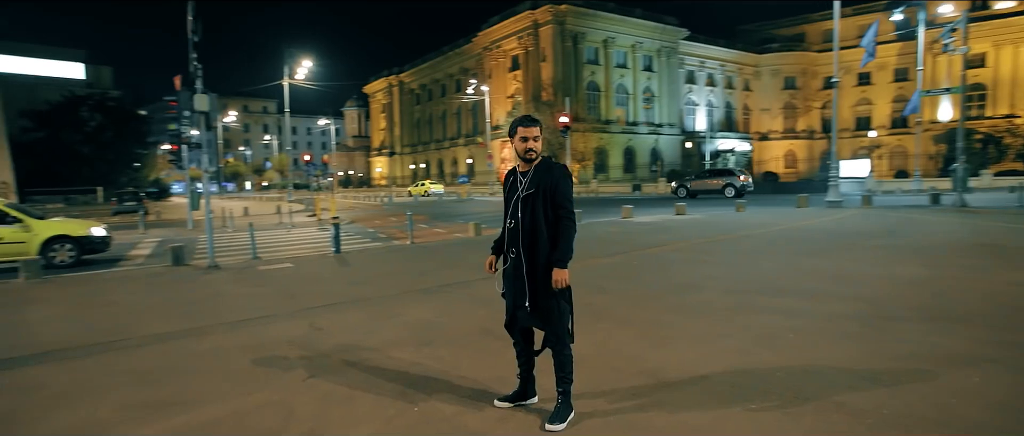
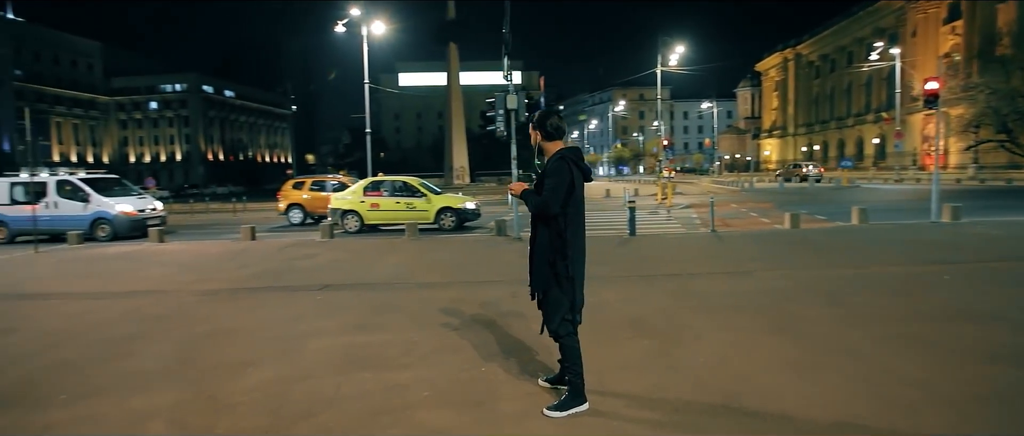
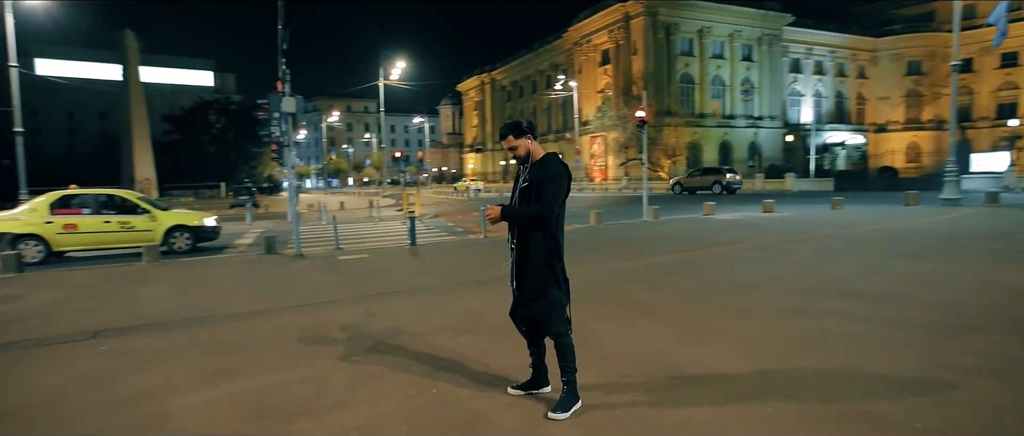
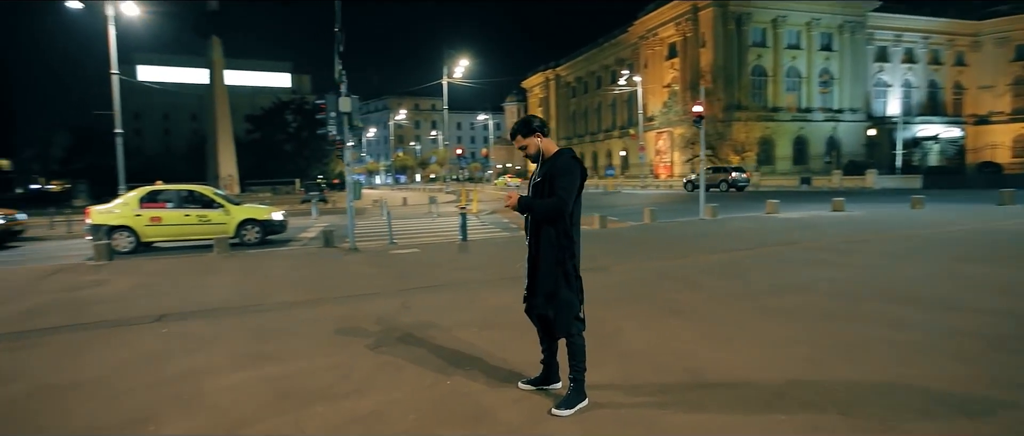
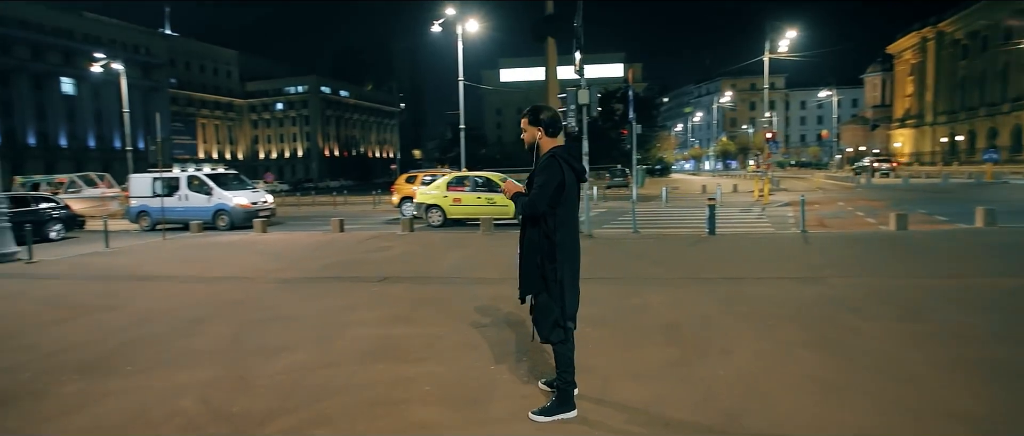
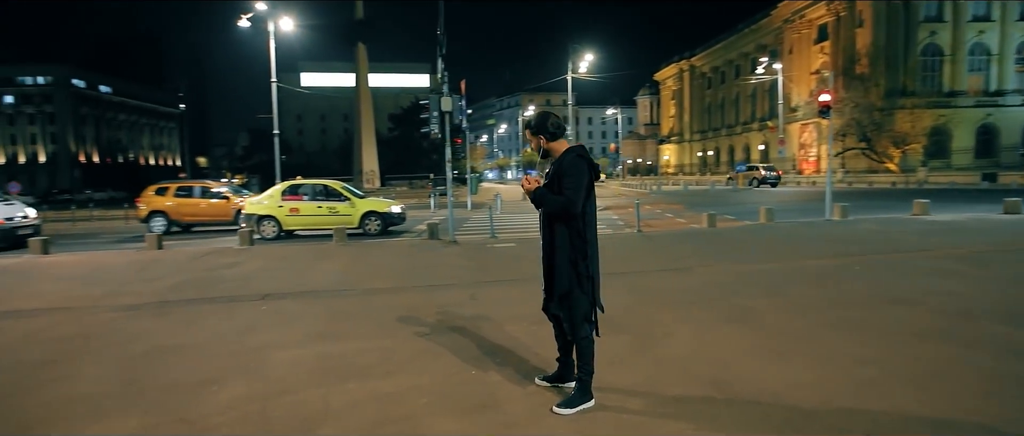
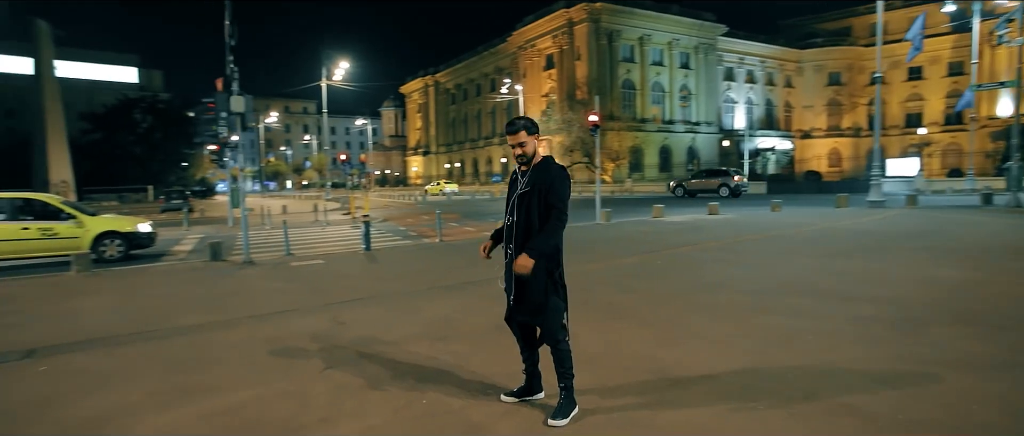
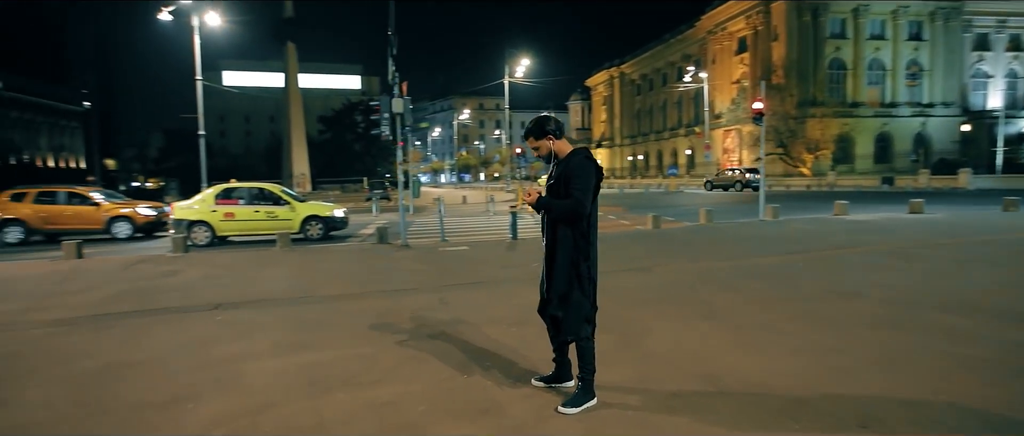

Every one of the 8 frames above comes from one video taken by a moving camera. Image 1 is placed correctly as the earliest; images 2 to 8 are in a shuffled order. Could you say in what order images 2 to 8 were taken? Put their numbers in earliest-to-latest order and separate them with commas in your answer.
7, 3, 4, 8, 6, 2, 5
